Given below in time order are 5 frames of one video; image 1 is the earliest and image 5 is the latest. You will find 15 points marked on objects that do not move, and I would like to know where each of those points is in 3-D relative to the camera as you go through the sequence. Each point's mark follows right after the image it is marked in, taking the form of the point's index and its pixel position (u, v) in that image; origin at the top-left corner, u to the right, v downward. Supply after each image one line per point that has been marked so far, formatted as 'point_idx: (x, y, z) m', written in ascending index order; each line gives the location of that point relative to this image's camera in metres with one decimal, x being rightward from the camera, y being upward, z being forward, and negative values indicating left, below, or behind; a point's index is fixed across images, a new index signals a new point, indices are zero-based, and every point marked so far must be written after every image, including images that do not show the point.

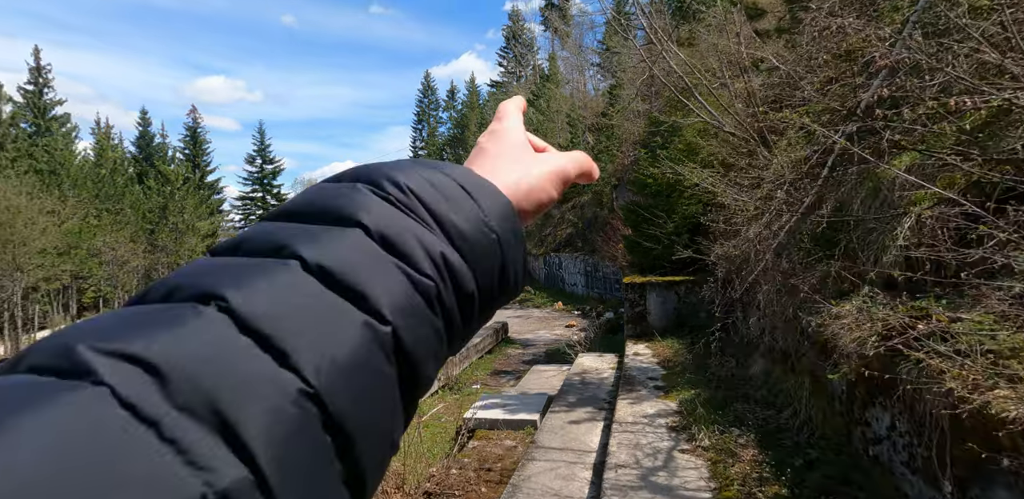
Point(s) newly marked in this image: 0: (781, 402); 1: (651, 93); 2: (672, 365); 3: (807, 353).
0: (+2.2, -1.3, +4.6) m
1: (+3.4, +3.9, +14.0) m
2: (+1.9, -1.4, +6.6) m
3: (+2.2, -0.8, +4.3) m
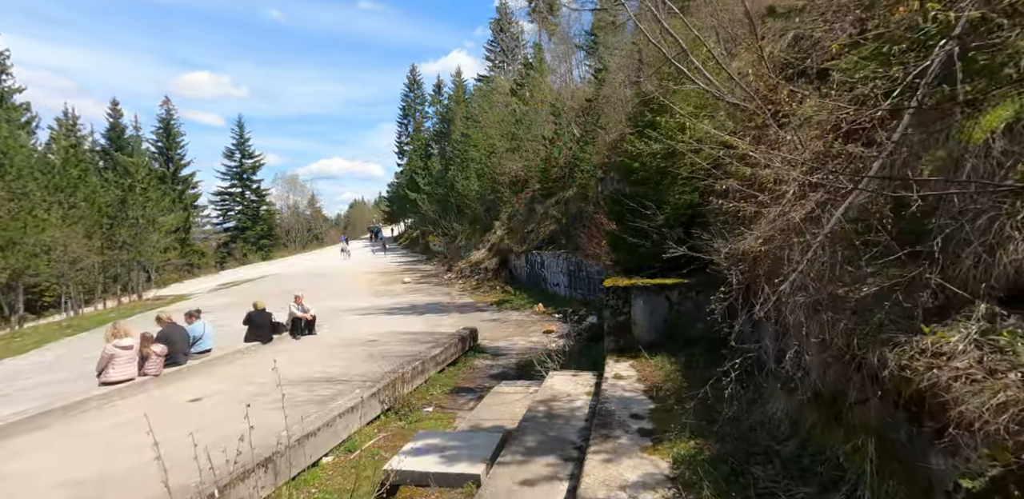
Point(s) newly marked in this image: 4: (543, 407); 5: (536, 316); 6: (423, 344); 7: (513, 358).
0: (+1.7, -1.2, +3.1) m
1: (+2.8, +4.0, +12.5) m
2: (+1.4, -1.3, +5.1) m
3: (+1.8, -0.8, +2.8) m
4: (+0.3, -1.6, +5.8) m
5: (+0.7, -1.9, +16.5) m
6: (-1.8, -1.9, +11.1) m
7: (0.0, -2.1, +11.1) m
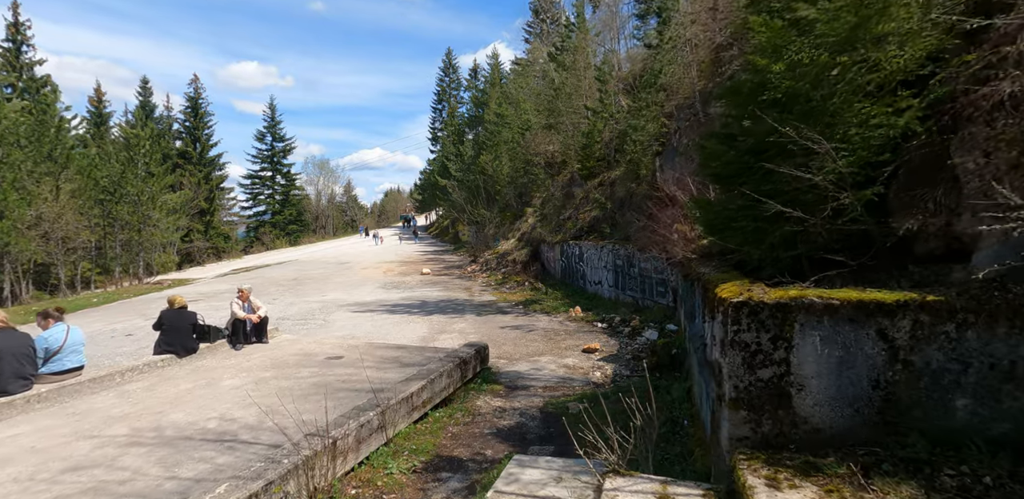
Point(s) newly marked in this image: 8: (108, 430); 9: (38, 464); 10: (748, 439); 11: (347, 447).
0: (+1.6, -1.1, -0.7) m
1: (+3.4, +4.1, +8.5) m
2: (+1.3, -1.2, +1.2) m
3: (+1.6, -0.7, -1.1) m
4: (+0.3, -1.5, +2.0) m
5: (+1.4, -1.7, +12.7) m
6: (-1.5, -1.6, +7.4) m
7: (+0.3, -1.9, +7.4) m
8: (-3.9, -1.7, +5.4) m
9: (-4.0, -1.8, +4.7) m
10: (+1.4, -1.1, +3.3) m
11: (-1.4, -1.7, +4.8) m
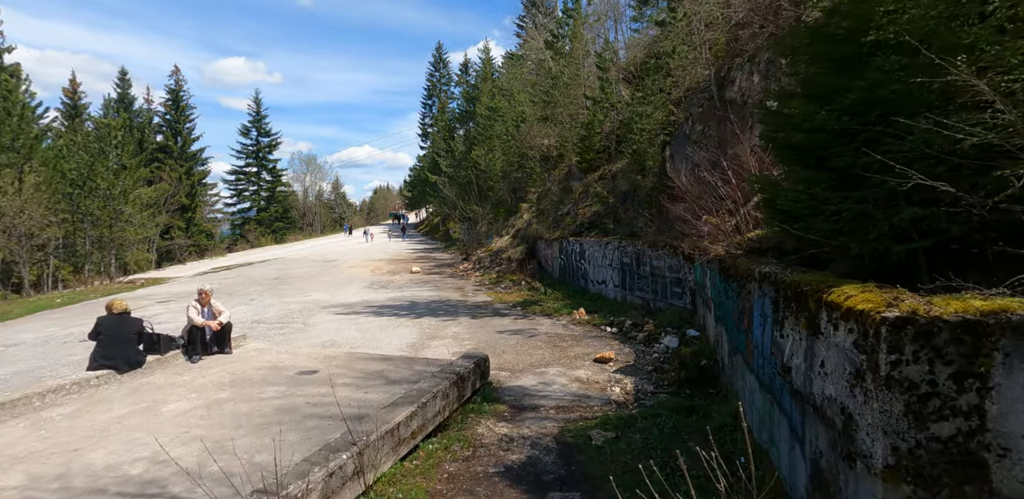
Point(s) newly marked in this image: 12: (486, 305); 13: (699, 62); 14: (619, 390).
0: (+1.8, -1.1, -1.9) m
1: (+3.4, +4.2, +7.3) m
2: (+1.5, -1.1, 0.0) m
3: (+1.8, -0.6, -2.3) m
4: (+0.5, -1.4, +0.8) m
5: (+1.3, -1.6, +11.5) m
6: (-1.4, -1.5, +6.2) m
7: (+0.4, -1.8, +6.2) m
8: (-3.8, -1.7, +4.2) m
9: (-3.8, -1.7, +3.4) m
10: (+1.5, -1.1, +2.1) m
11: (-1.3, -1.6, +3.6) m
12: (-0.7, -1.5, +15.5) m
13: (+4.7, +4.7, +14.0) m
14: (+1.3, -1.8, +7.1) m
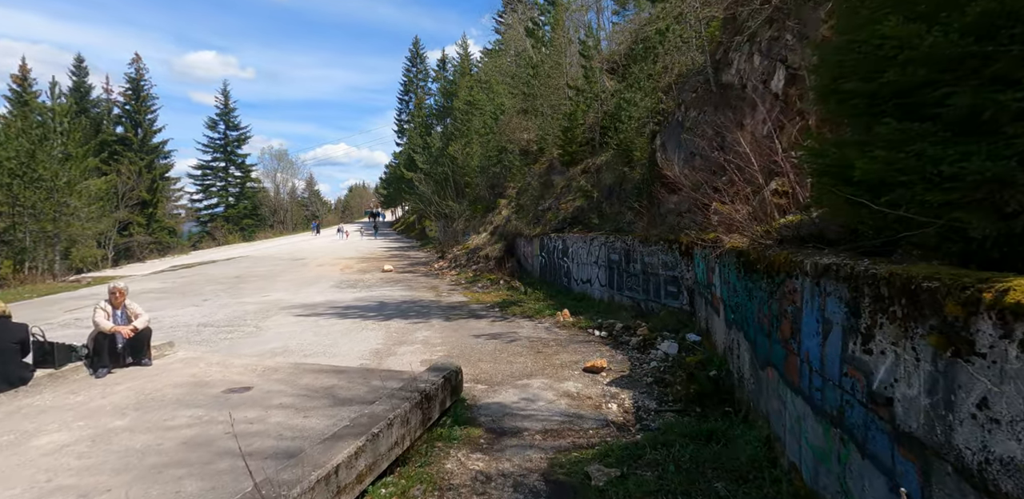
0: (+1.9, -1.0, -3.0) m
1: (+3.2, +4.3, +6.3) m
2: (+1.5, -1.0, -1.1) m
3: (+2.0, -0.5, -3.4) m
4: (+0.5, -1.3, -0.3) m
5: (+0.9, -1.5, +10.4) m
6: (-1.6, -1.4, +5.0) m
7: (+0.2, -1.7, +5.0) m
8: (-3.9, -1.6, +2.8) m
9: (-3.9, -1.6, +2.1) m
10: (+1.5, -1.0, +1.0) m
11: (-1.4, -1.5, +2.4) m
12: (-1.3, -1.4, +14.3) m
13: (+4.2, +4.7, +13.0) m
14: (+1.1, -1.7, +6.0) m
